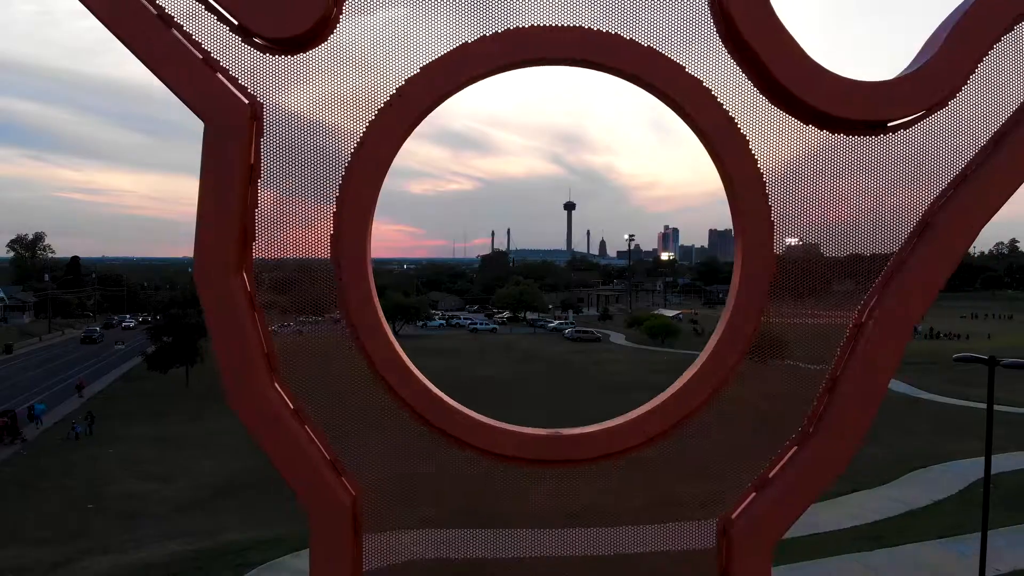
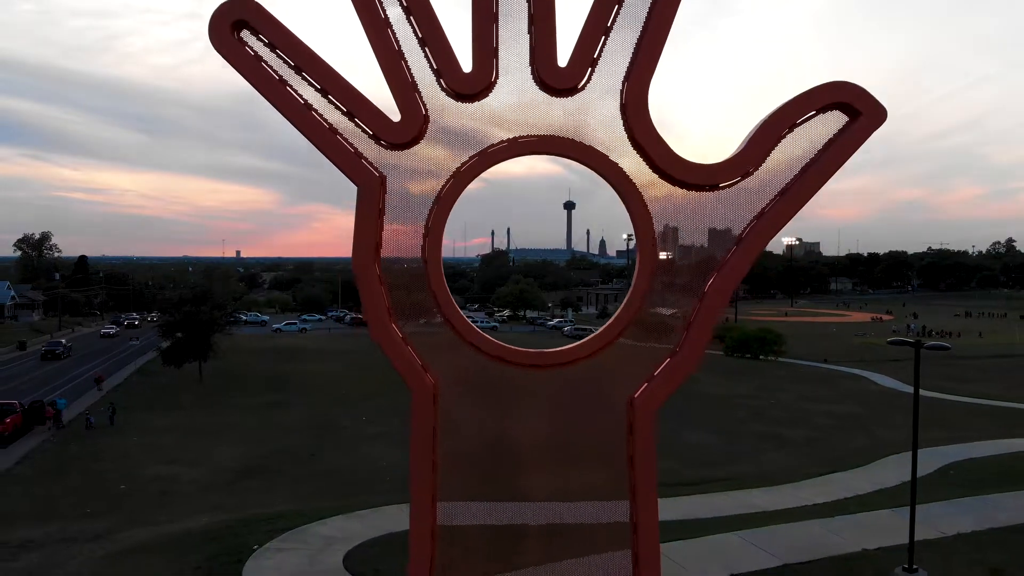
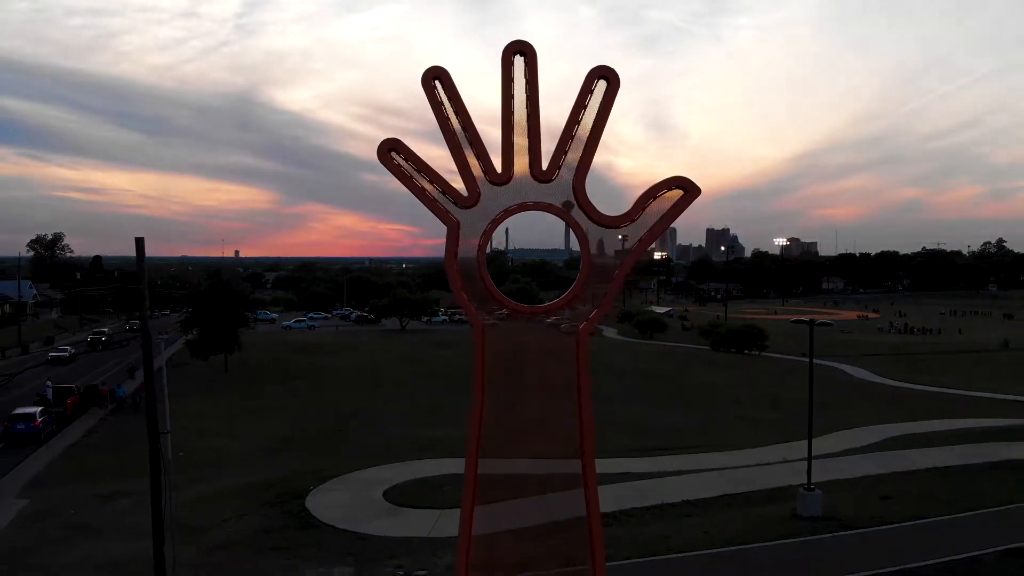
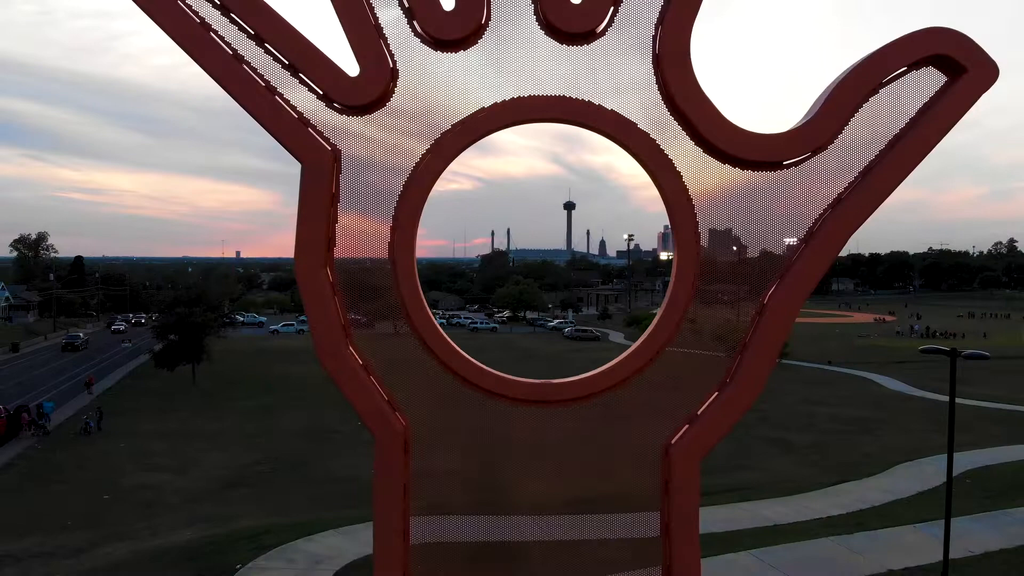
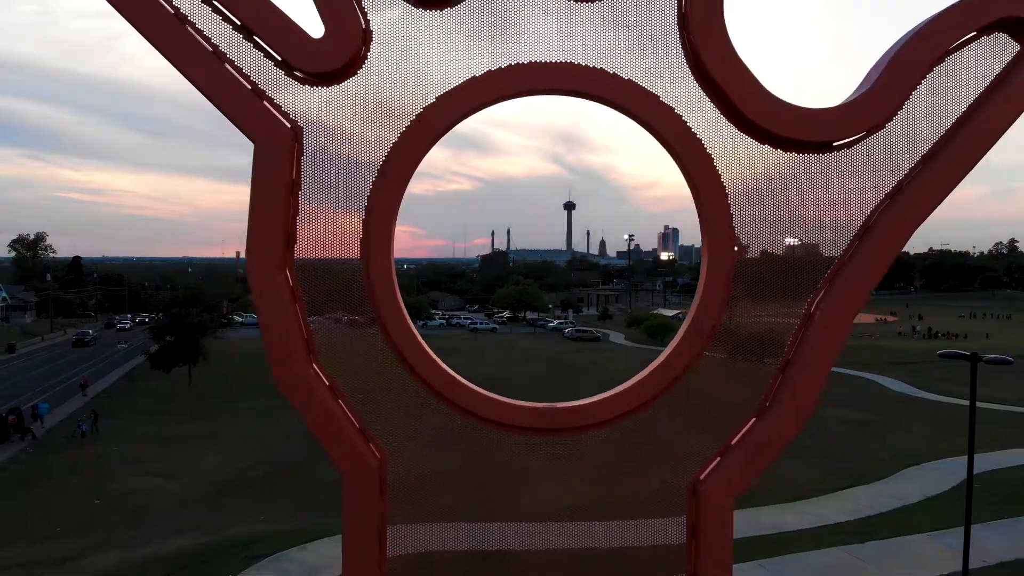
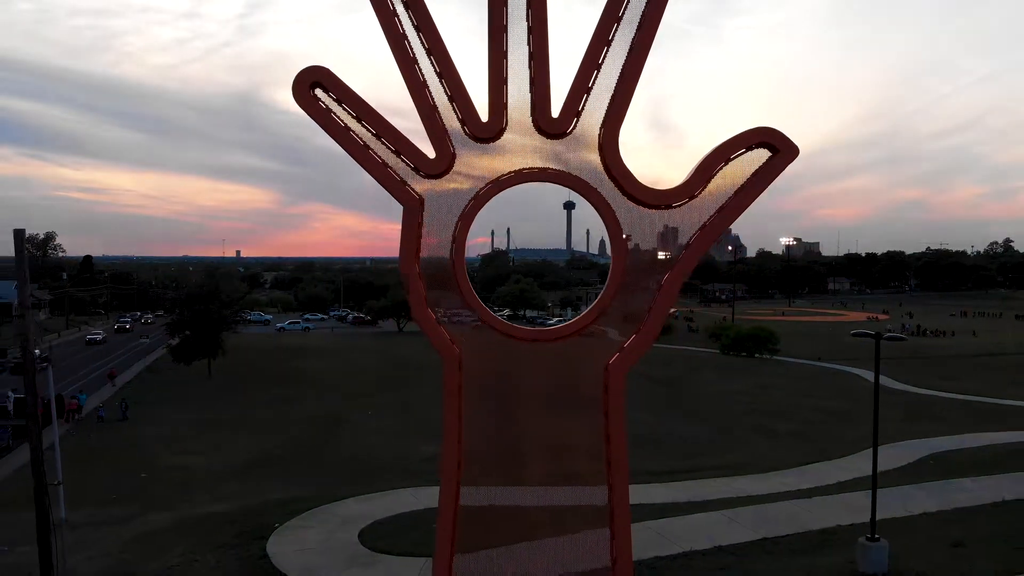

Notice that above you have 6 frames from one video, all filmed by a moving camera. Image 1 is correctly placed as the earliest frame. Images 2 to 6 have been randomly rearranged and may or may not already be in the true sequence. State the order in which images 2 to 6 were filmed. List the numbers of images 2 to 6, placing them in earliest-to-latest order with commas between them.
5, 4, 2, 6, 3
